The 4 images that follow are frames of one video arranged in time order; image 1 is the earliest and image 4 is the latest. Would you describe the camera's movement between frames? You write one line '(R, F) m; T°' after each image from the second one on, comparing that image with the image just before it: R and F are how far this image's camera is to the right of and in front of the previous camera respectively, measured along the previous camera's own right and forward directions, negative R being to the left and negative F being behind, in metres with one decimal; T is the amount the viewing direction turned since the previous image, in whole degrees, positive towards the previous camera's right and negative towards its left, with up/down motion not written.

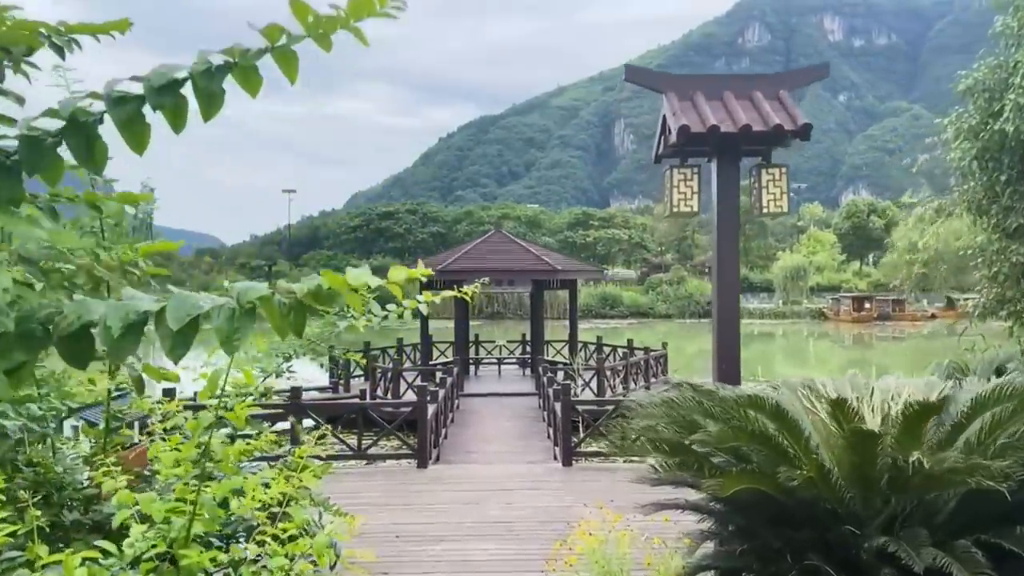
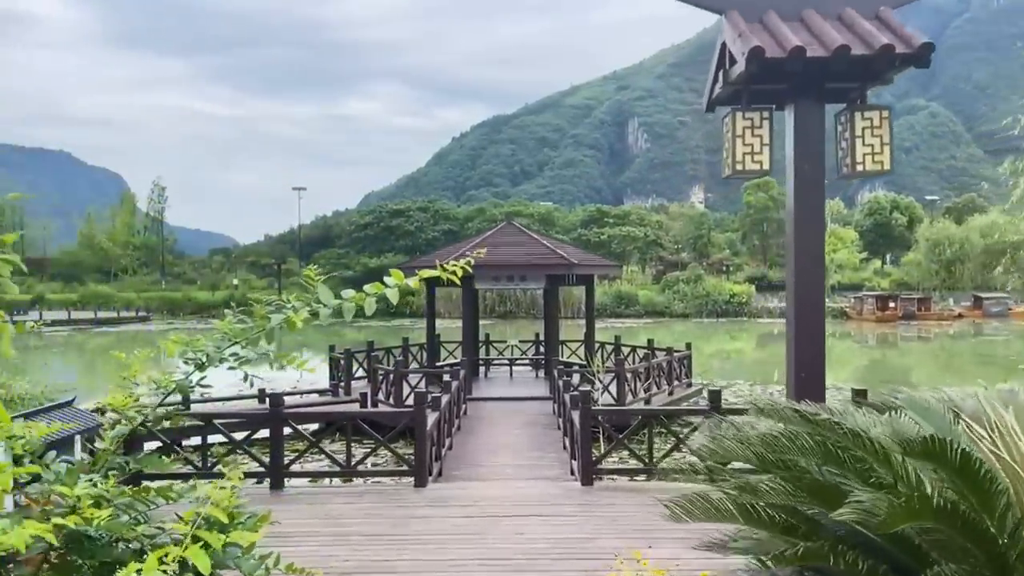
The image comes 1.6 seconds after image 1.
(0.0, +0.8) m; -1°
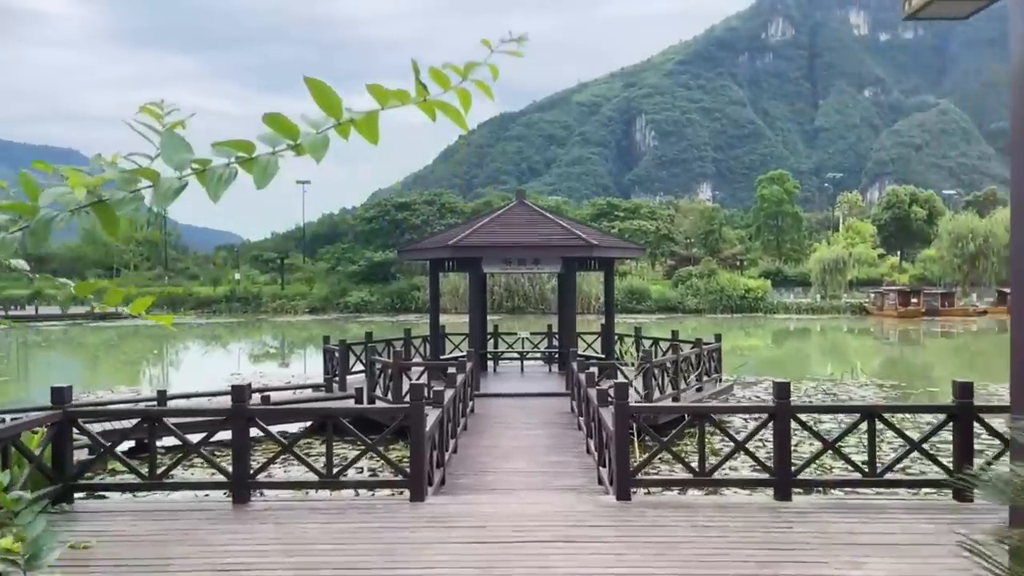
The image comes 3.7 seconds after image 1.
(-0.1, +1.1) m; 0°
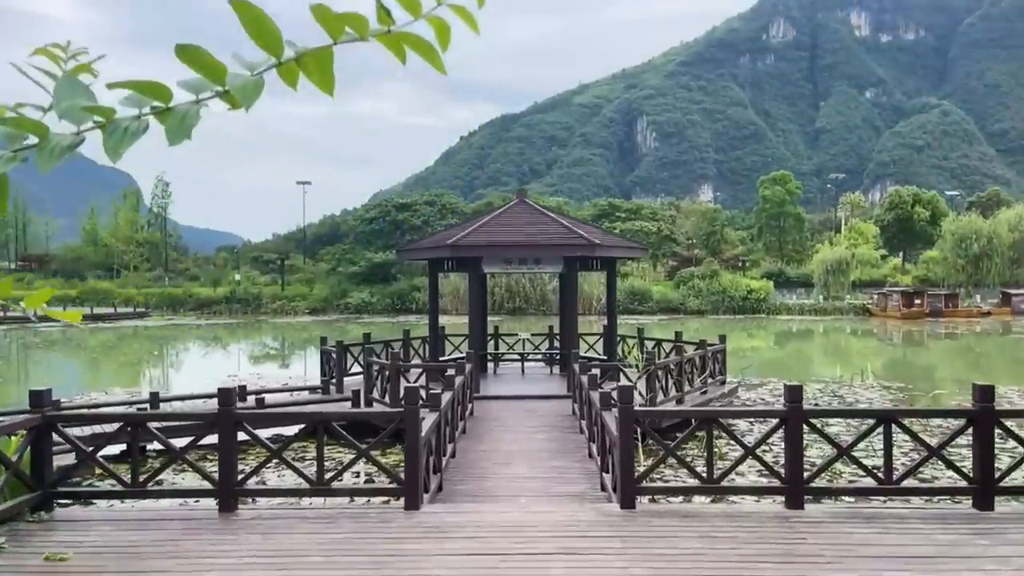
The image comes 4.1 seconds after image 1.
(0.0, +0.2) m; 0°
